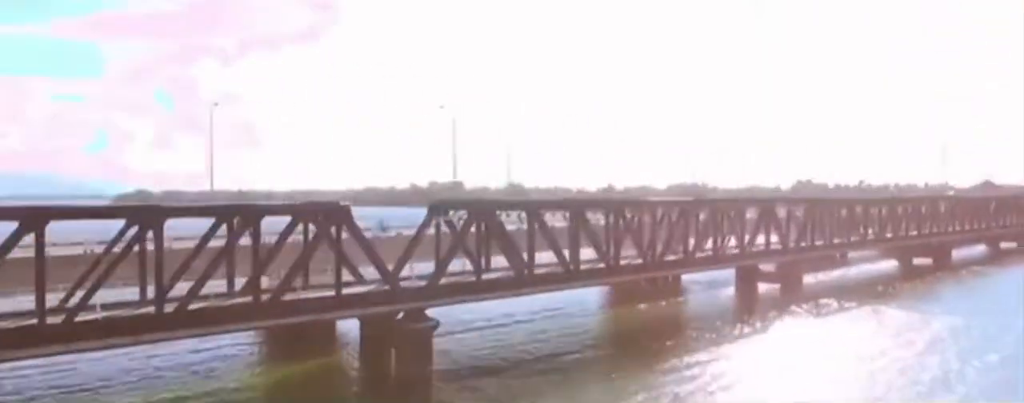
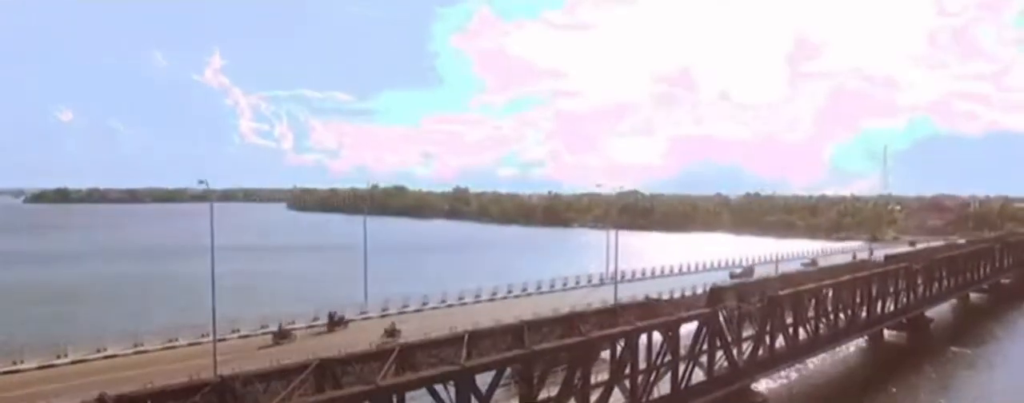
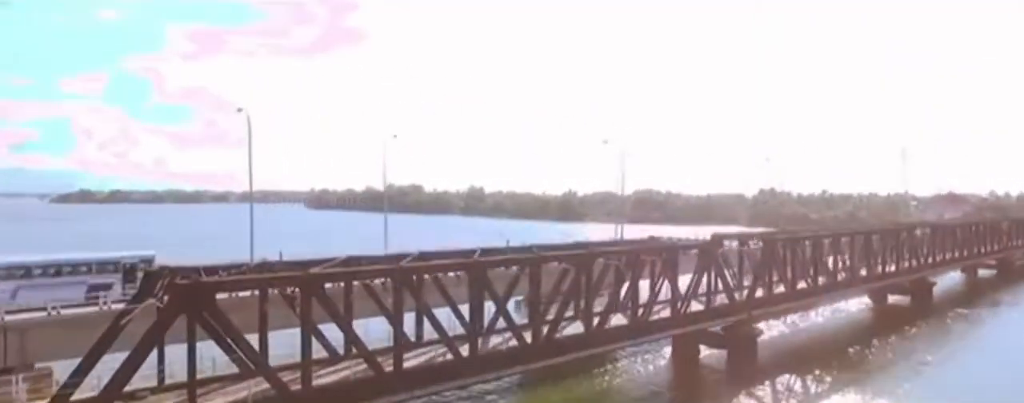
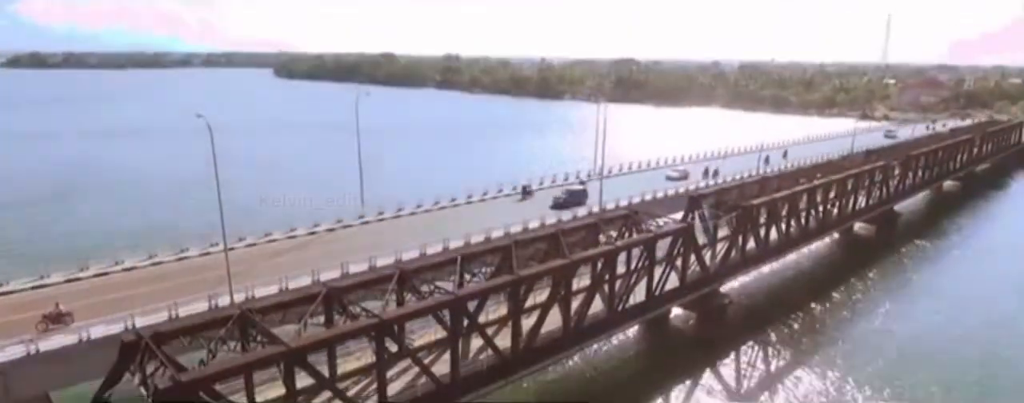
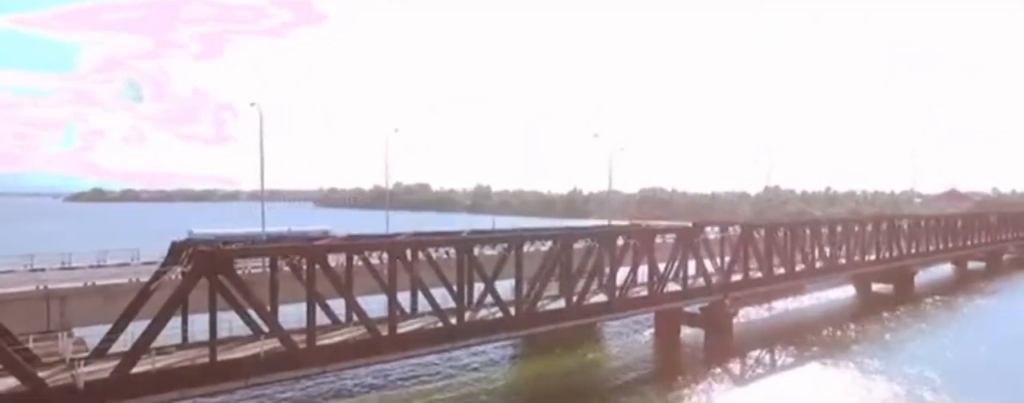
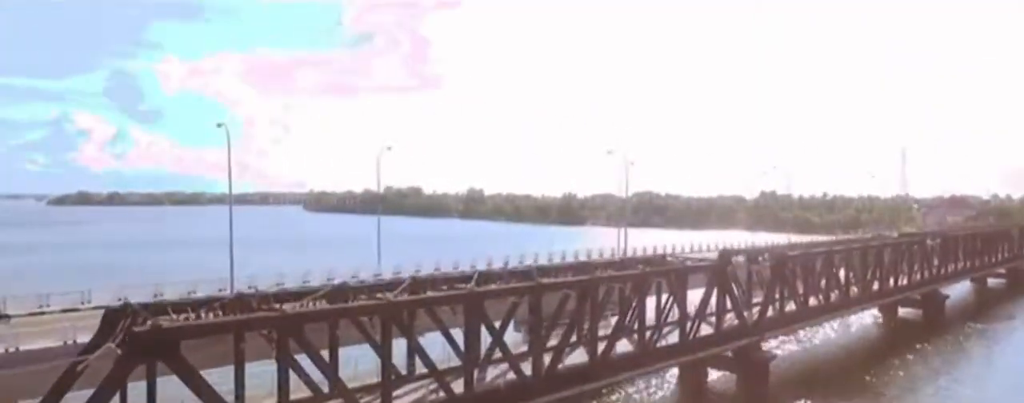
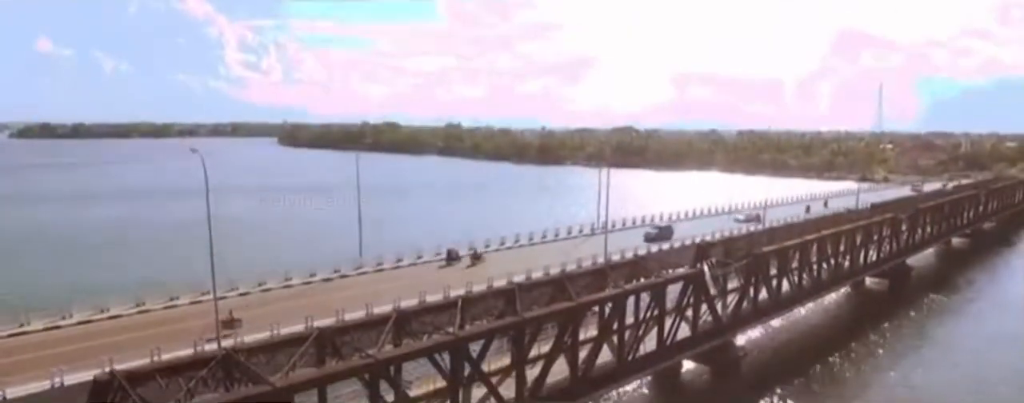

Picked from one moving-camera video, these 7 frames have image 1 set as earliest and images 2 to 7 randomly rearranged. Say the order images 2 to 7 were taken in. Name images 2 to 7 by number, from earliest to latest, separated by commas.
5, 3, 6, 2, 7, 4
